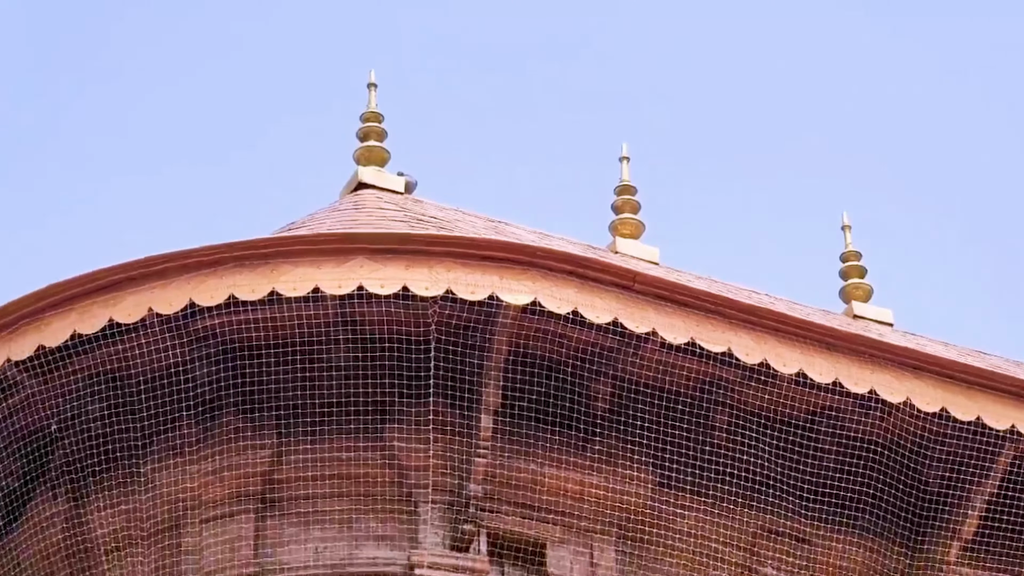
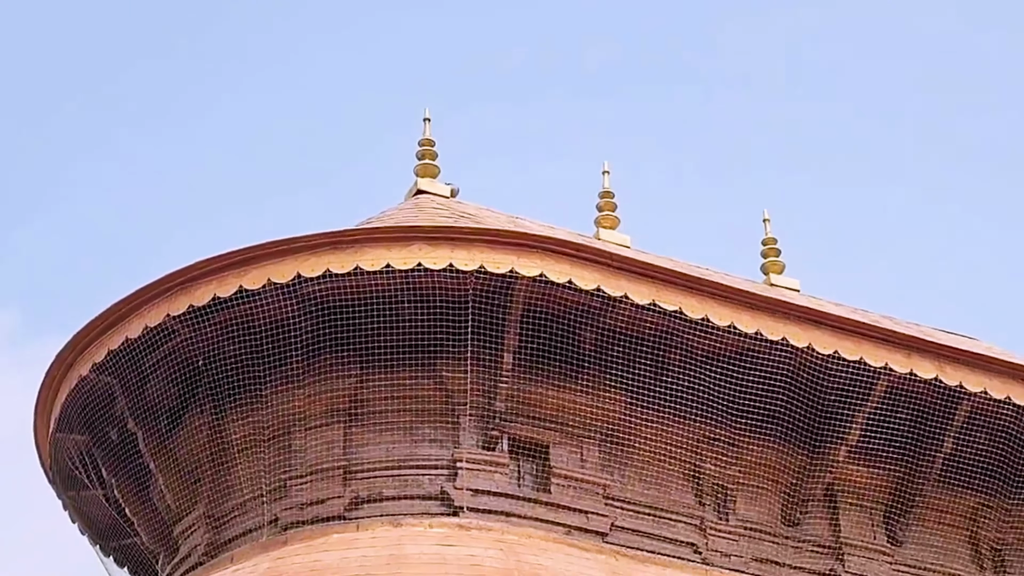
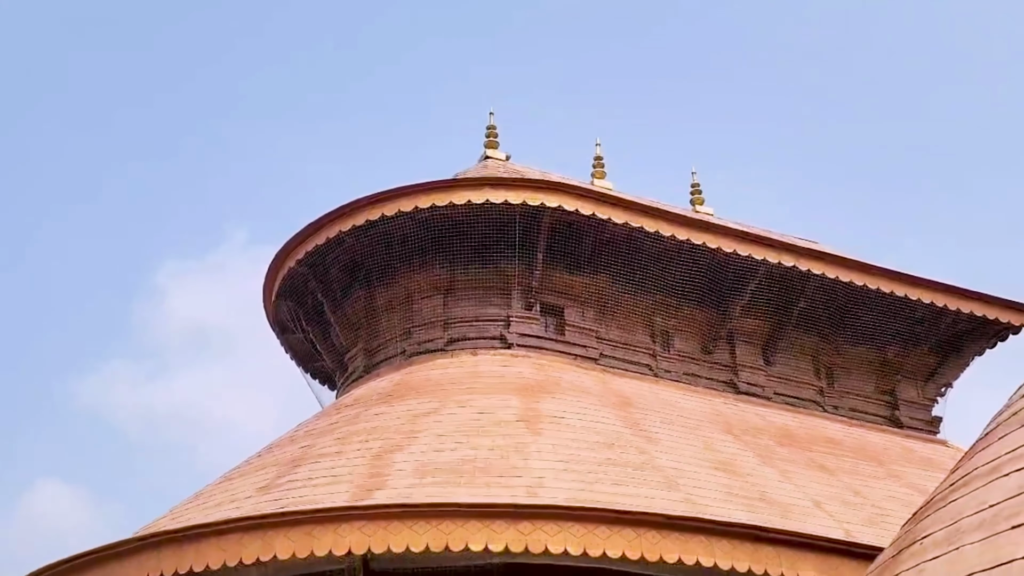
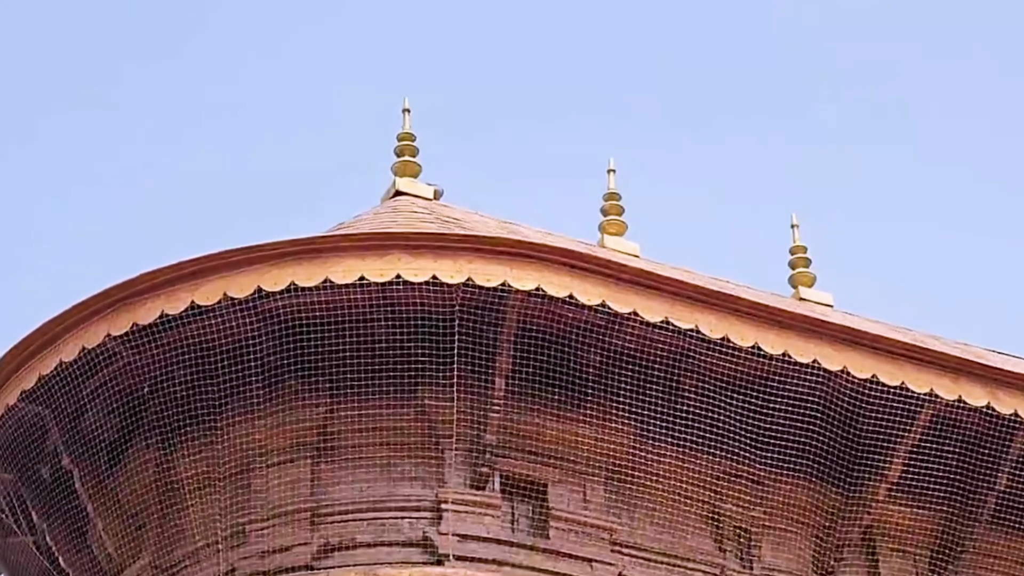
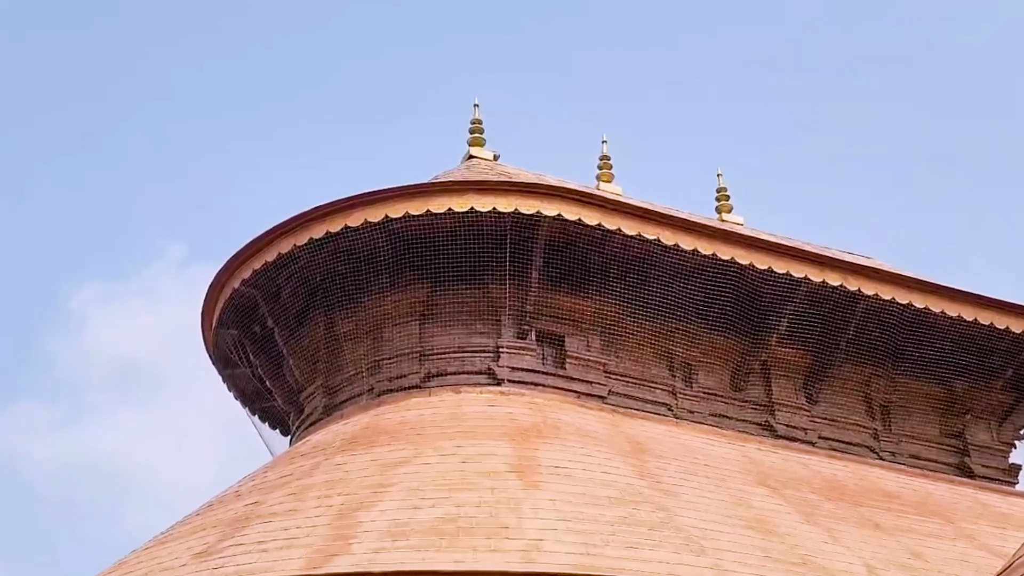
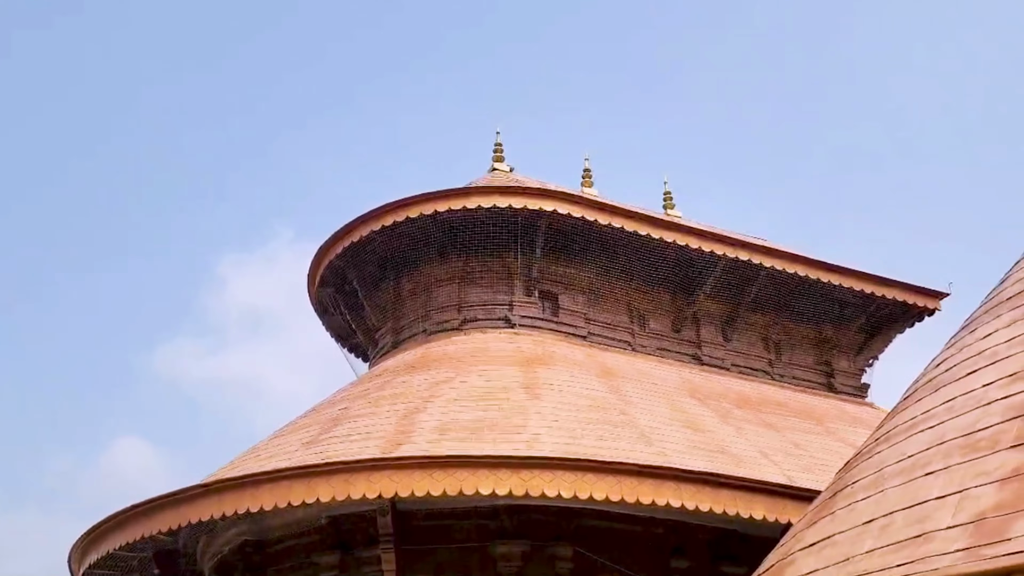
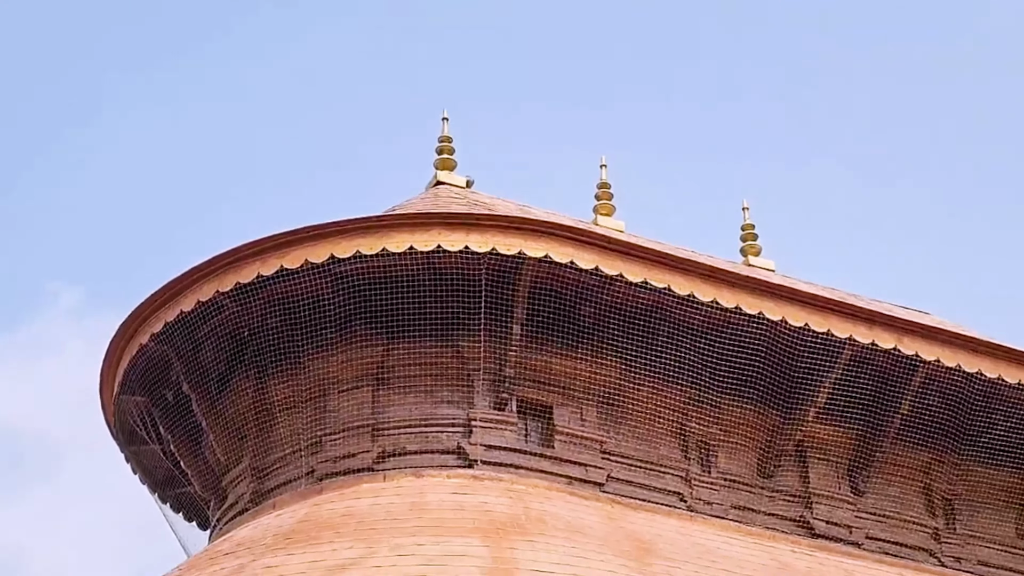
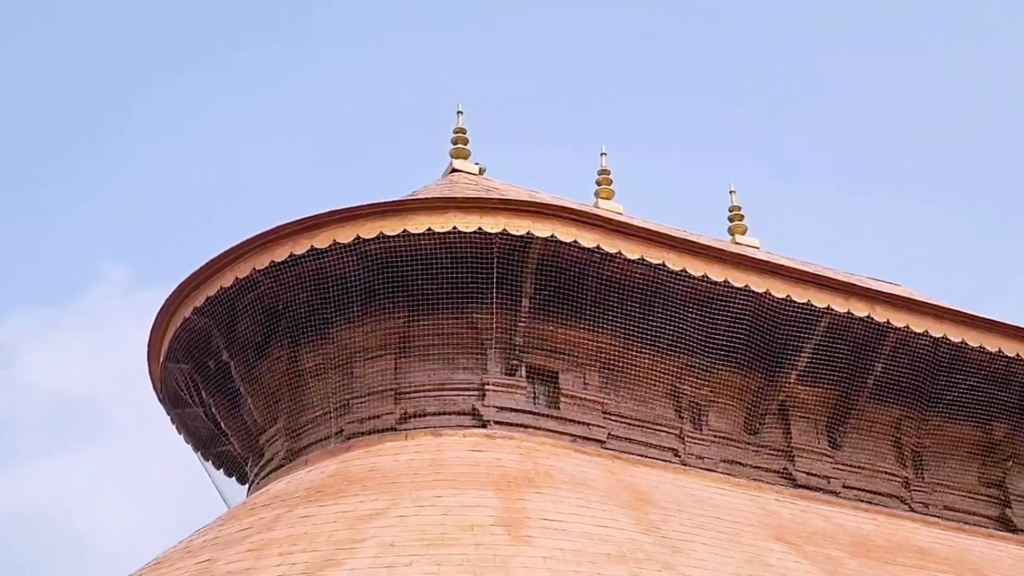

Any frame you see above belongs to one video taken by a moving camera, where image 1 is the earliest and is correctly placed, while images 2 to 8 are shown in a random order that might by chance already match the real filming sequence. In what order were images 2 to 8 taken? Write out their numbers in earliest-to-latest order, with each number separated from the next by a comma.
4, 2, 7, 8, 5, 3, 6
